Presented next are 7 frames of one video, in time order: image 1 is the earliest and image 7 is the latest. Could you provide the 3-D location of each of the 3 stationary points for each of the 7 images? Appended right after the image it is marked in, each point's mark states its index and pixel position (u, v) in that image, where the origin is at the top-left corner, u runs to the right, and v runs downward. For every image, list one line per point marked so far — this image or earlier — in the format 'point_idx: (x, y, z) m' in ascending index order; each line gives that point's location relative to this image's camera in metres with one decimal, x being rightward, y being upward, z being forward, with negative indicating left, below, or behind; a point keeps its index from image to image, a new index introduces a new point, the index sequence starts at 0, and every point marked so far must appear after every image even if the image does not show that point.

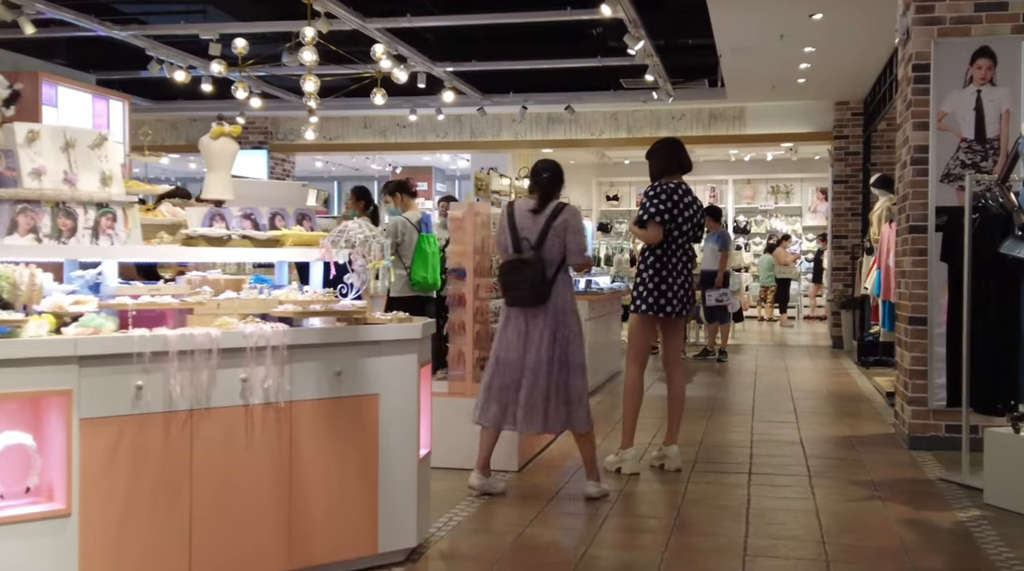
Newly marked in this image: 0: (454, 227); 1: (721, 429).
0: (-0.3, +0.3, +5.3) m
1: (+1.4, -0.9, +6.3) m
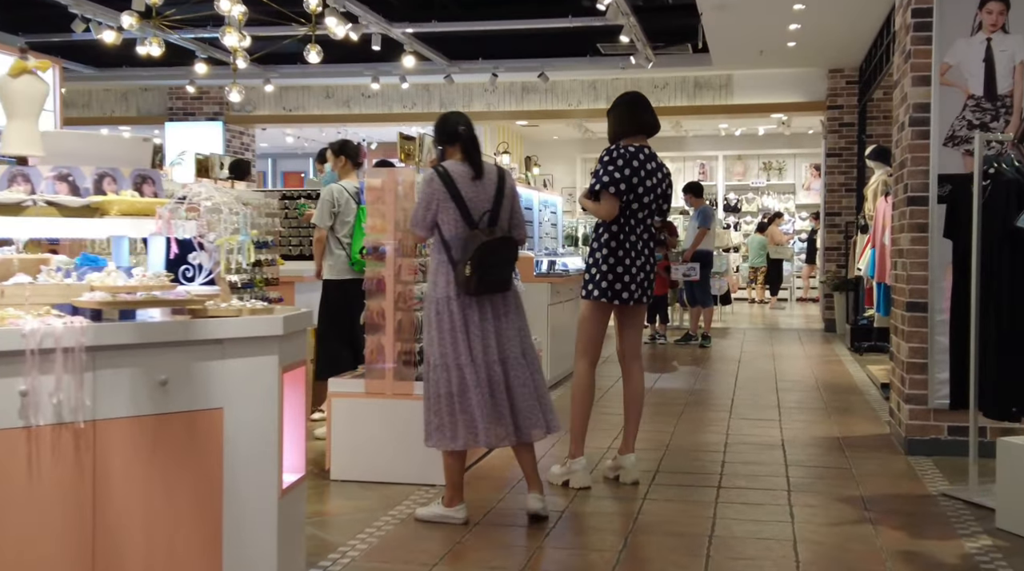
0: (-0.7, +0.4, +4.5) m
1: (+1.0, -0.8, +5.6) m
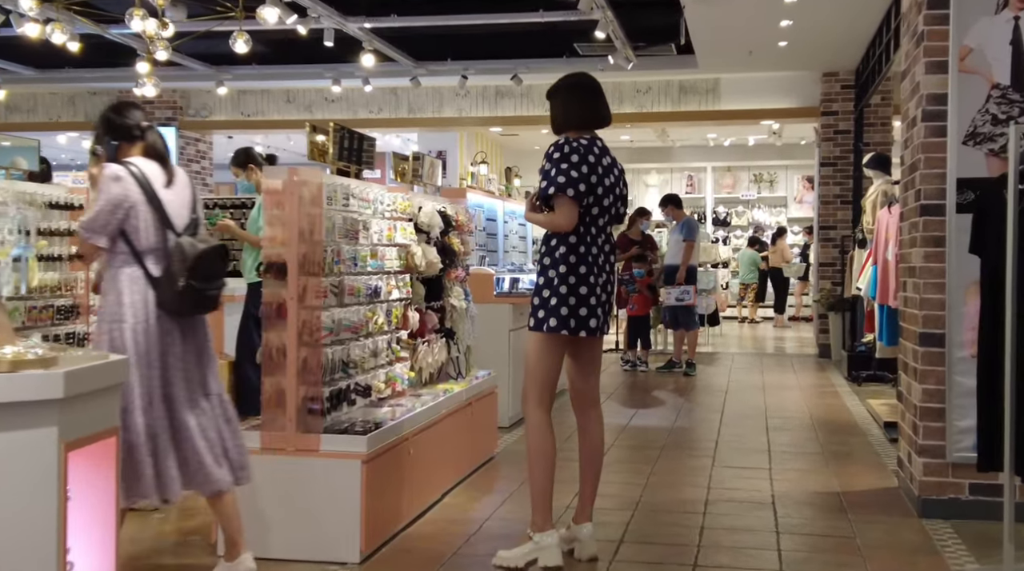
0: (-0.9, +0.3, +3.6) m
1: (+0.8, -0.9, +4.7) m
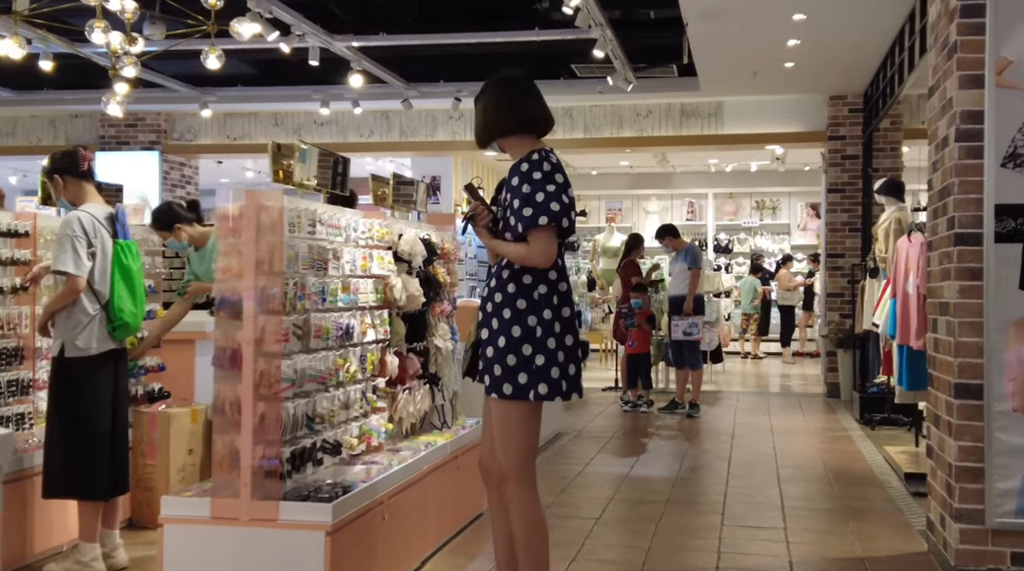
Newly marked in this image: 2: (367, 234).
0: (-1.0, +0.2, +3.2) m
1: (+0.7, -1.1, +4.3) m
2: (-0.6, +0.2, +4.0) m
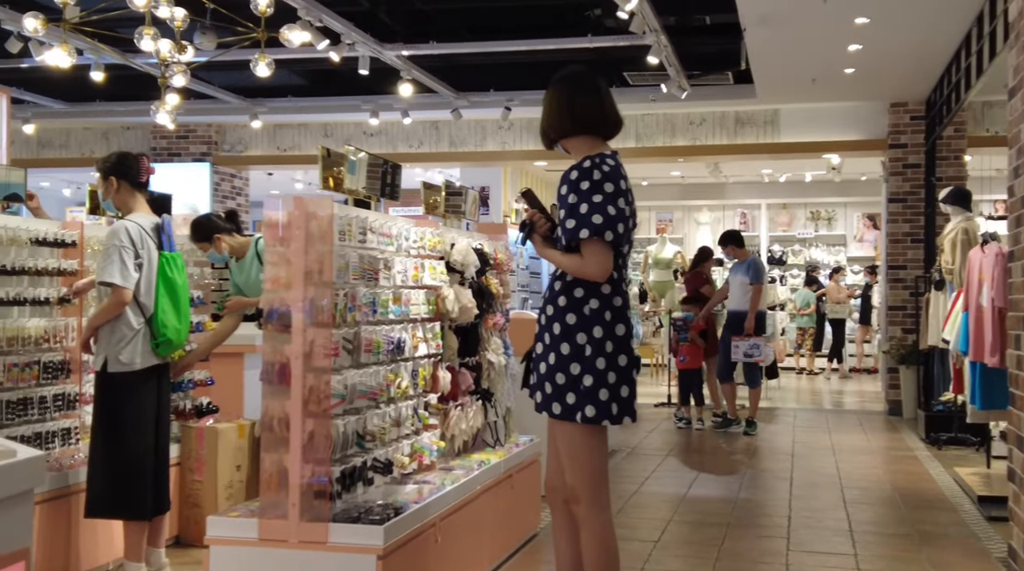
0: (-0.8, +0.1, +3.1) m
1: (+1.0, -1.2, +4.0) m
2: (-0.4, +0.2, +3.9) m
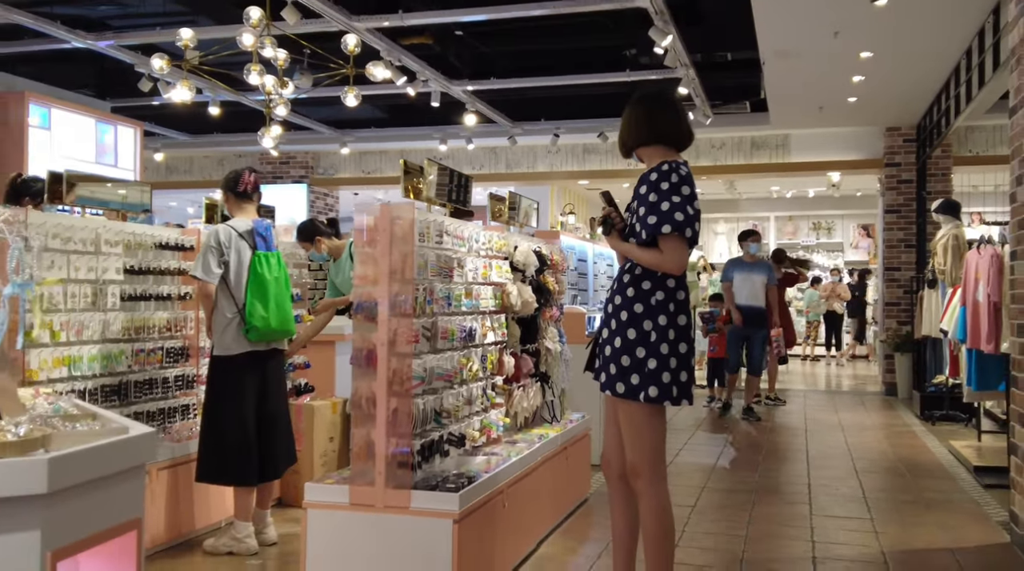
0: (-0.5, +0.2, +3.6) m
1: (+1.2, -1.2, +4.6) m
2: (-0.1, +0.2, +4.4) m
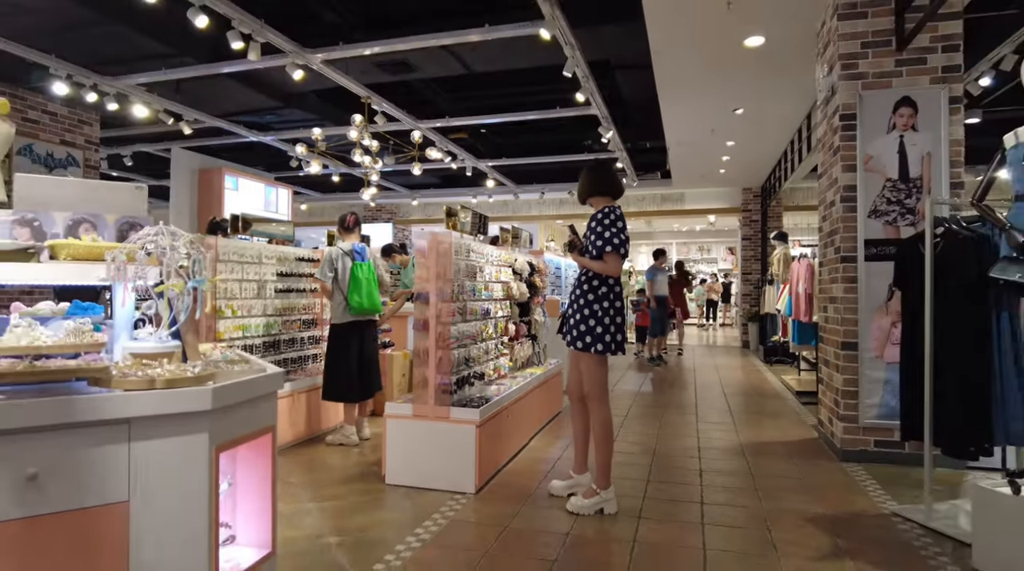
0: (-0.5, +0.2, +5.5) m
1: (+1.1, -1.1, +6.7) m
2: (-0.2, +0.2, +6.3) m
